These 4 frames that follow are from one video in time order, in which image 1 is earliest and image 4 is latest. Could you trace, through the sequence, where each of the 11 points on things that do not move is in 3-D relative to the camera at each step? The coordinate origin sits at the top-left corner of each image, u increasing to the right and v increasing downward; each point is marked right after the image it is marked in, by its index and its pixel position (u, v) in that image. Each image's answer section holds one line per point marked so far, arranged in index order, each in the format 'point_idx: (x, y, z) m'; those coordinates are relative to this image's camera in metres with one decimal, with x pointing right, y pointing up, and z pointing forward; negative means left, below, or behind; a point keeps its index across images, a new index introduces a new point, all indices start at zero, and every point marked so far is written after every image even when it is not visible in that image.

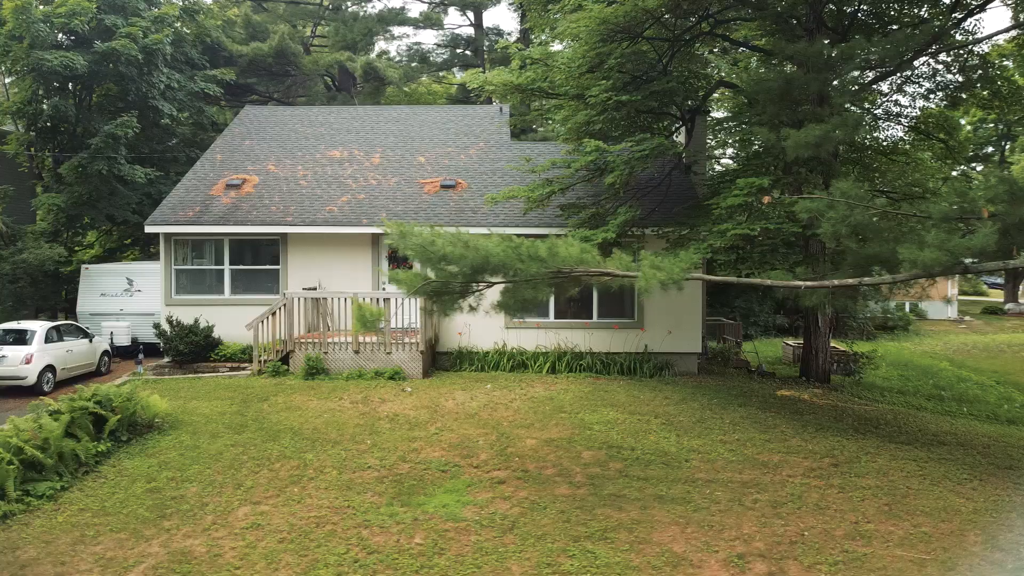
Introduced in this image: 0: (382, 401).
0: (-2.0, -1.8, +10.4) m
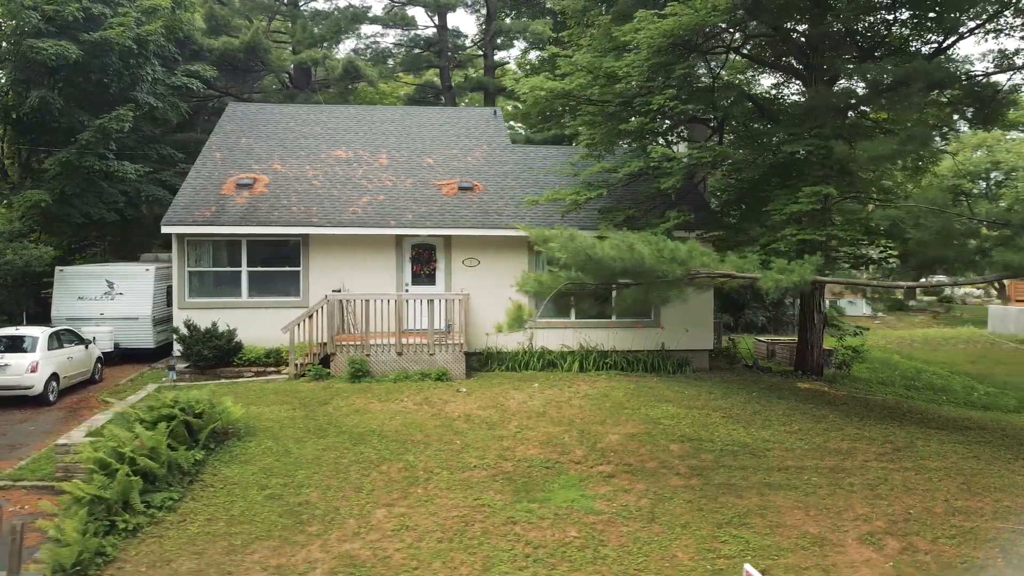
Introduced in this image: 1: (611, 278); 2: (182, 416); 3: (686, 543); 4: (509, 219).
0: (-1.1, -1.8, +10.4) m
1: (+1.0, +0.1, +6.6) m
2: (-3.9, -1.5, +7.9) m
3: (+1.6, -2.4, +6.2) m
4: (0.0, +1.5, +14.2) m
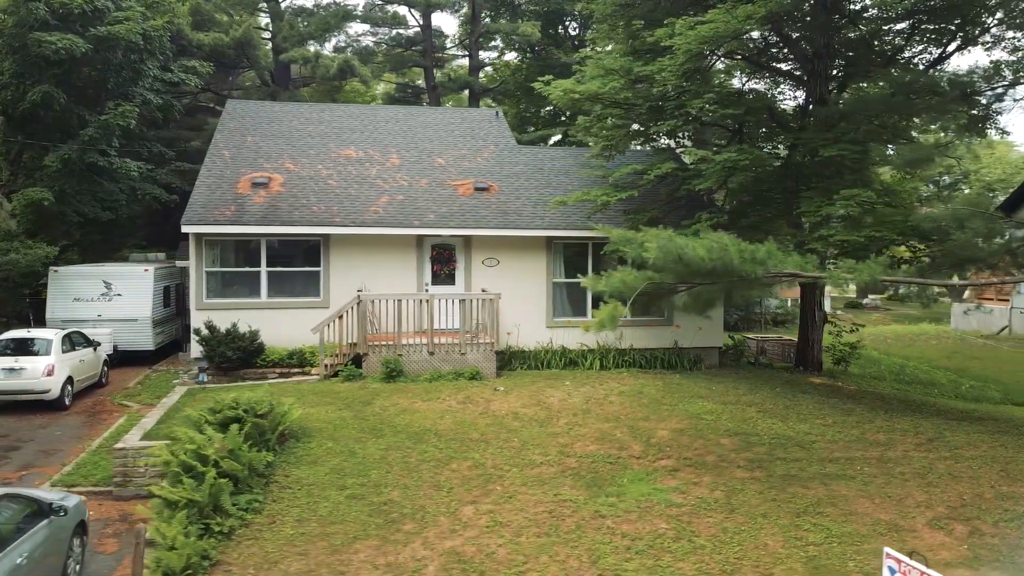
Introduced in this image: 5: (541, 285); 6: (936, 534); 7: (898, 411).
0: (-0.4, -1.8, +10.5) m
1: (+1.9, +0.1, +6.8) m
2: (-3.1, -1.5, +7.8) m
3: (+2.5, -2.4, +6.4) m
4: (+0.4, +1.5, +14.4) m
5: (+0.6, +0.1, +14.7) m
6: (+4.2, -2.4, +6.5) m
7: (+6.6, -2.1, +11.3) m
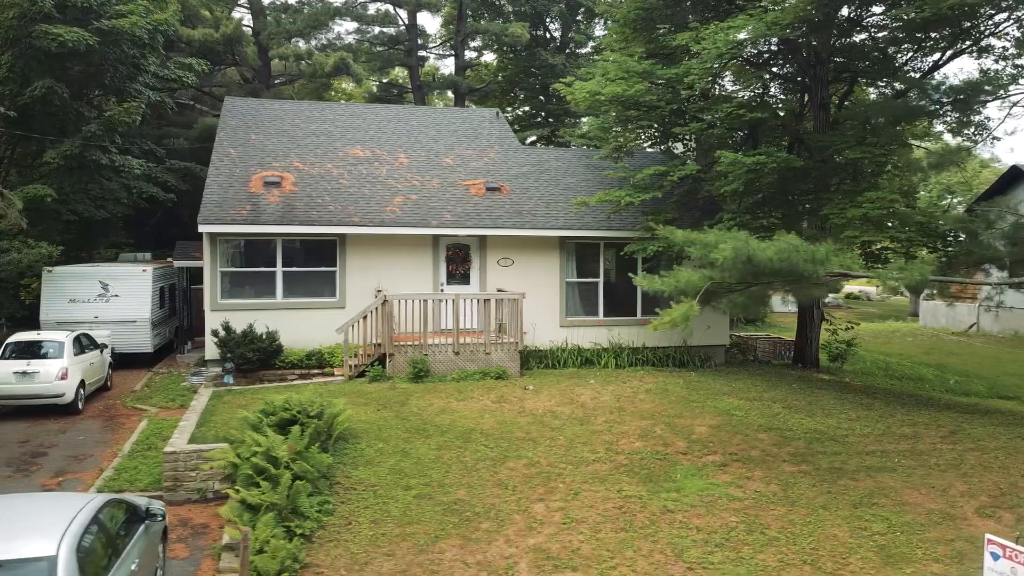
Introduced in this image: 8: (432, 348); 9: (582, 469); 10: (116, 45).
0: (+0.1, -1.8, +10.6) m
1: (+2.6, +0.1, +7.0) m
2: (-2.4, -1.5, +7.7) m
3: (+3.3, -2.4, +6.7) m
4: (+0.7, +1.5, +14.5) m
5: (+1.0, +0.1, +14.8) m
6: (+4.9, -2.4, +6.9) m
7: (+7.1, -2.1, +11.7) m
8: (-1.5, -1.1, +12.0) m
9: (+0.8, -2.2, +7.9) m
10: (-9.4, +5.7, +15.4) m
